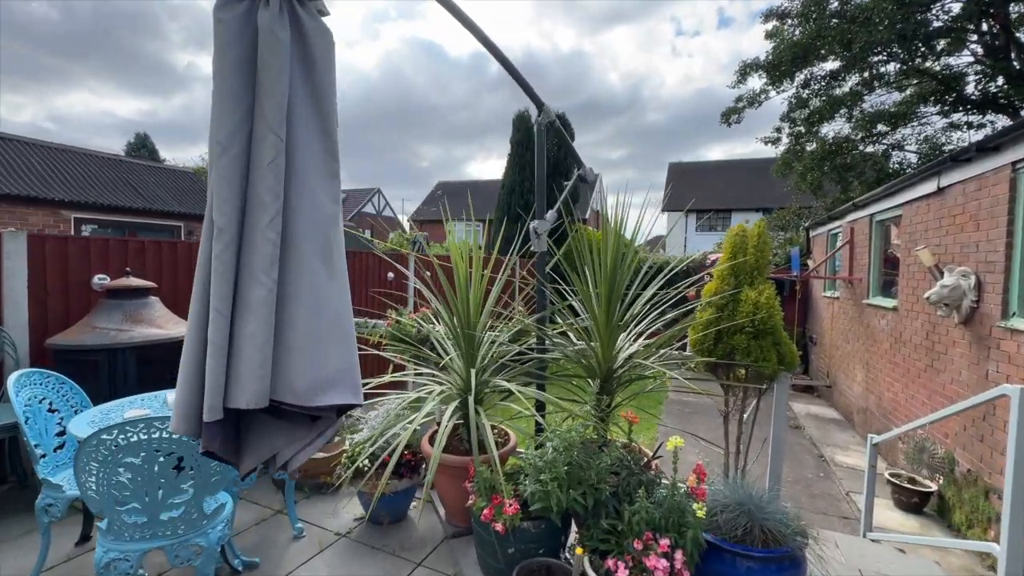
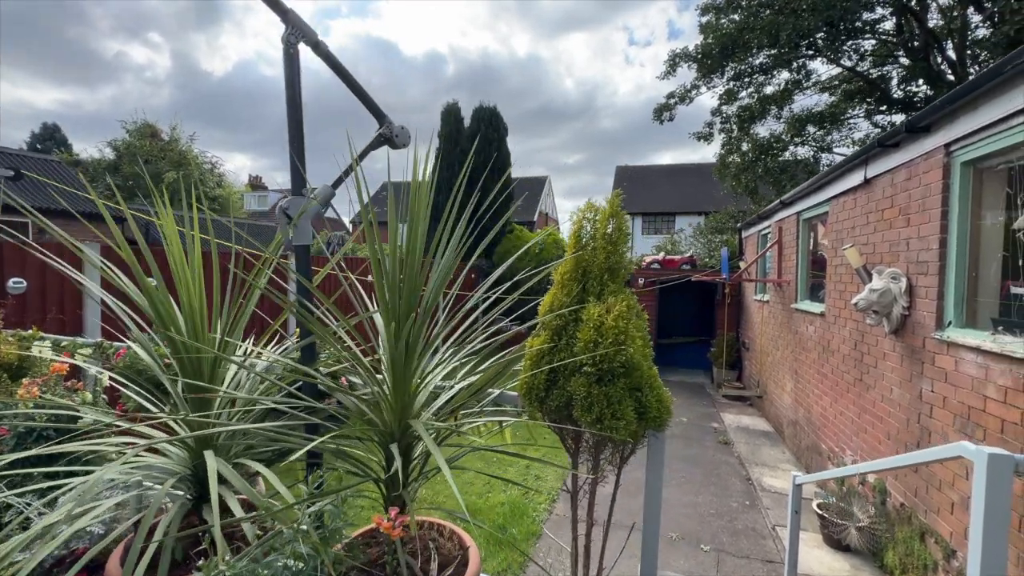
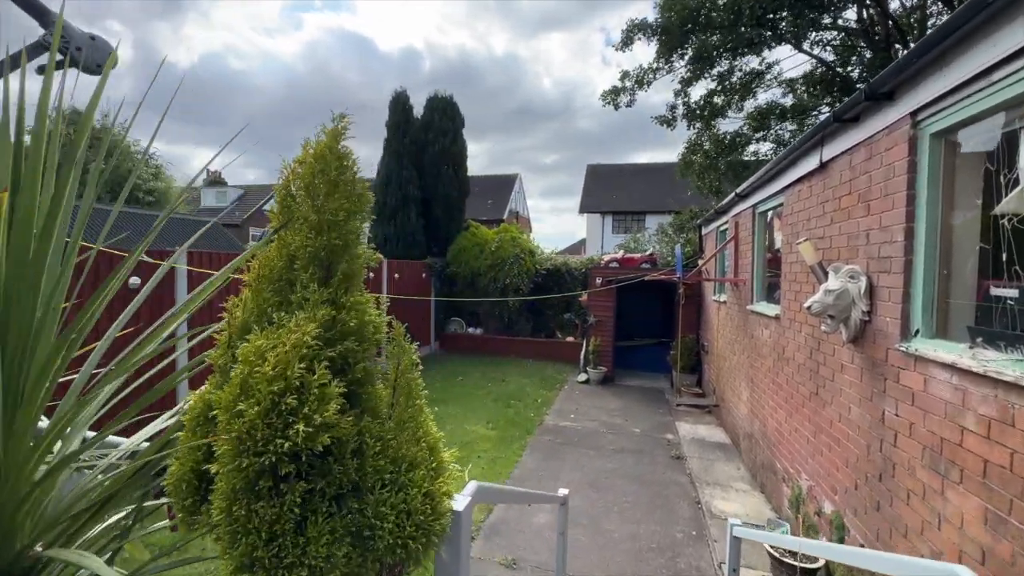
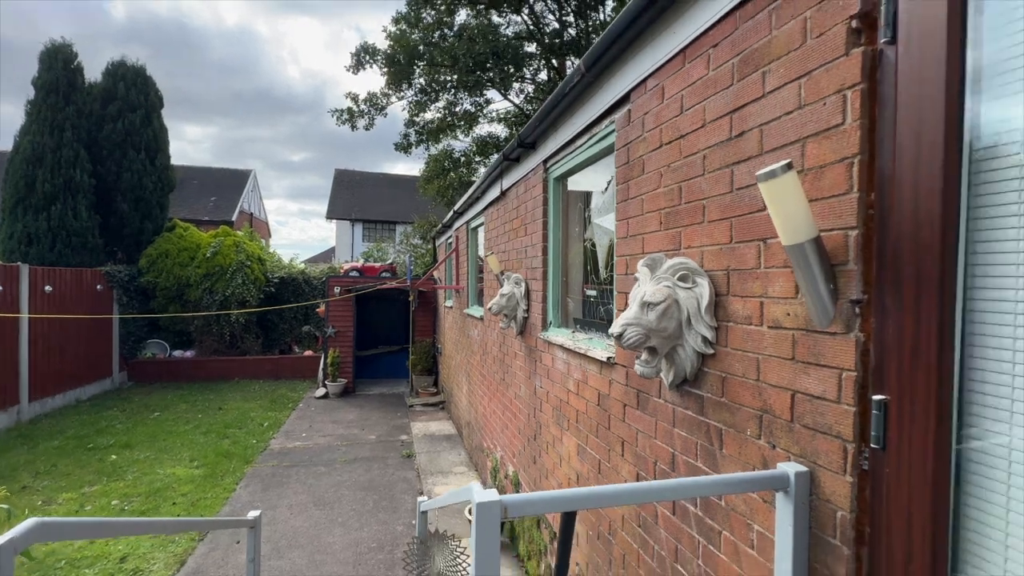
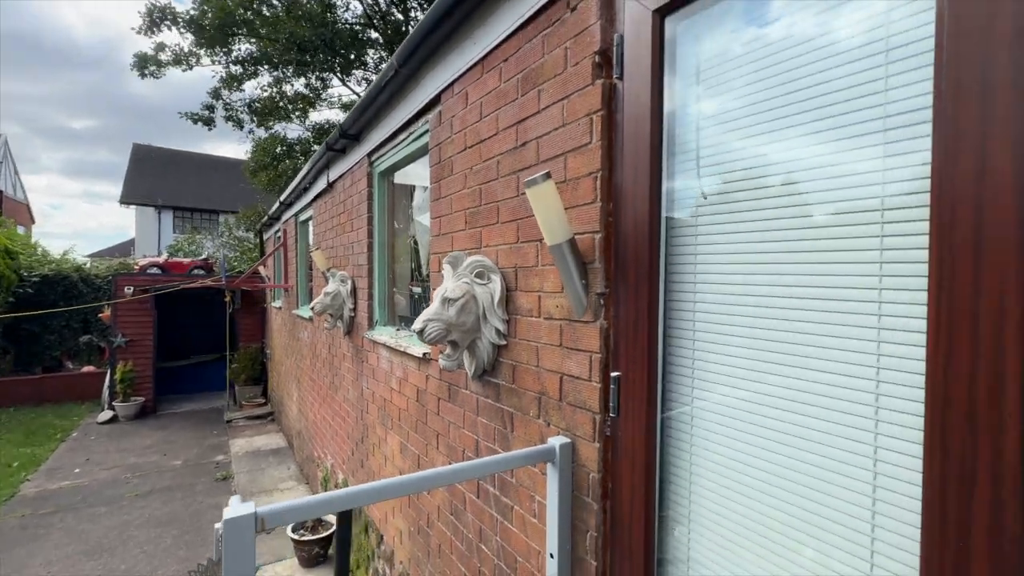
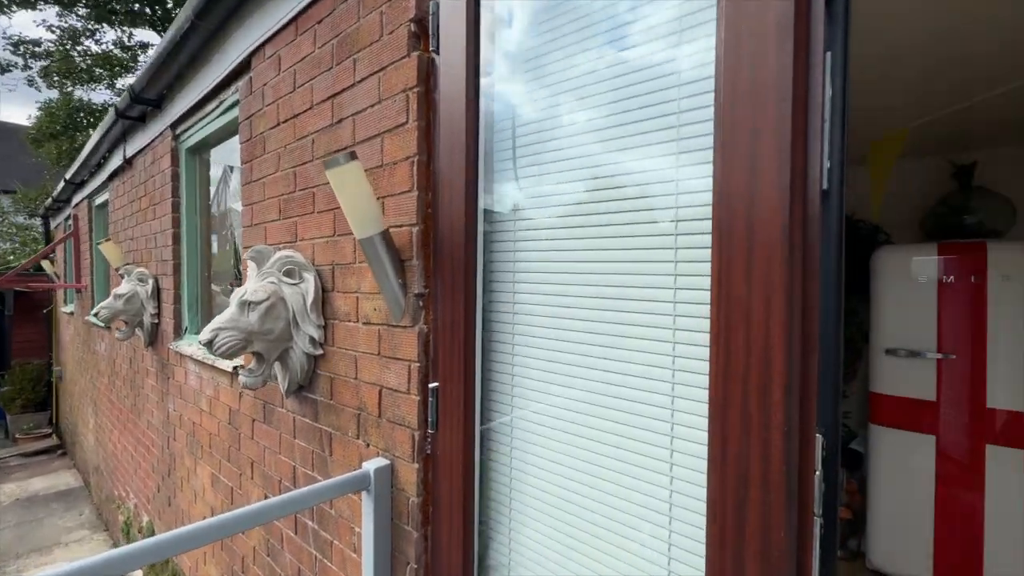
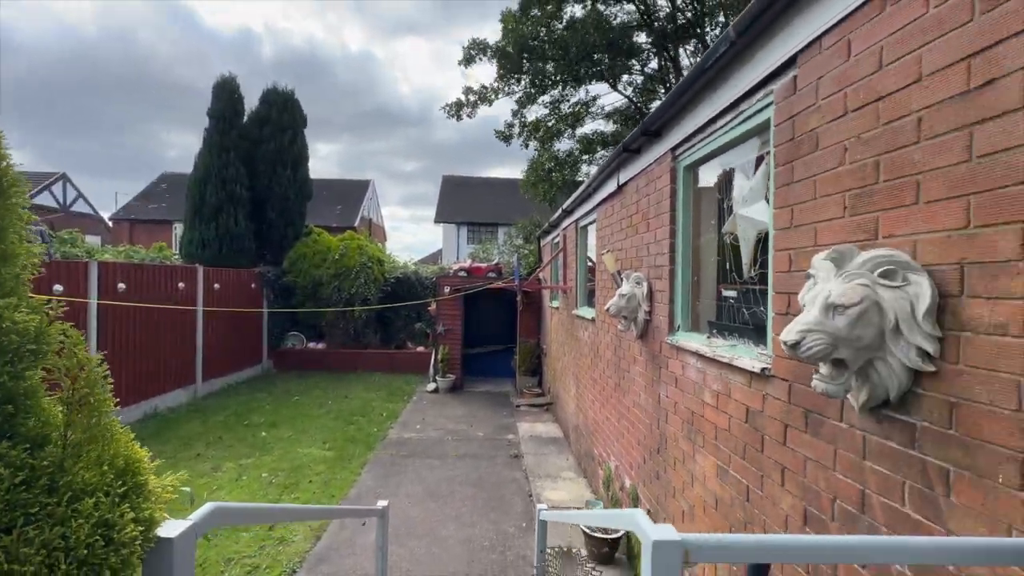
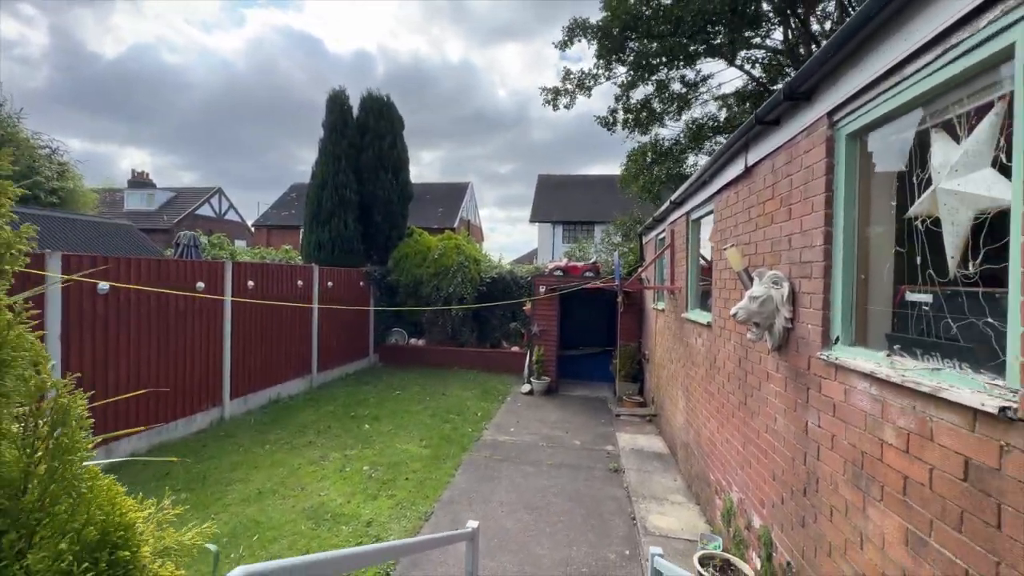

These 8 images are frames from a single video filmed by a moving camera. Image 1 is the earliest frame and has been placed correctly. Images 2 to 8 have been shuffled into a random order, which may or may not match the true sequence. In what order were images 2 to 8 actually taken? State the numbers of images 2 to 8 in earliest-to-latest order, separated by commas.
2, 3, 8, 7, 4, 5, 6
